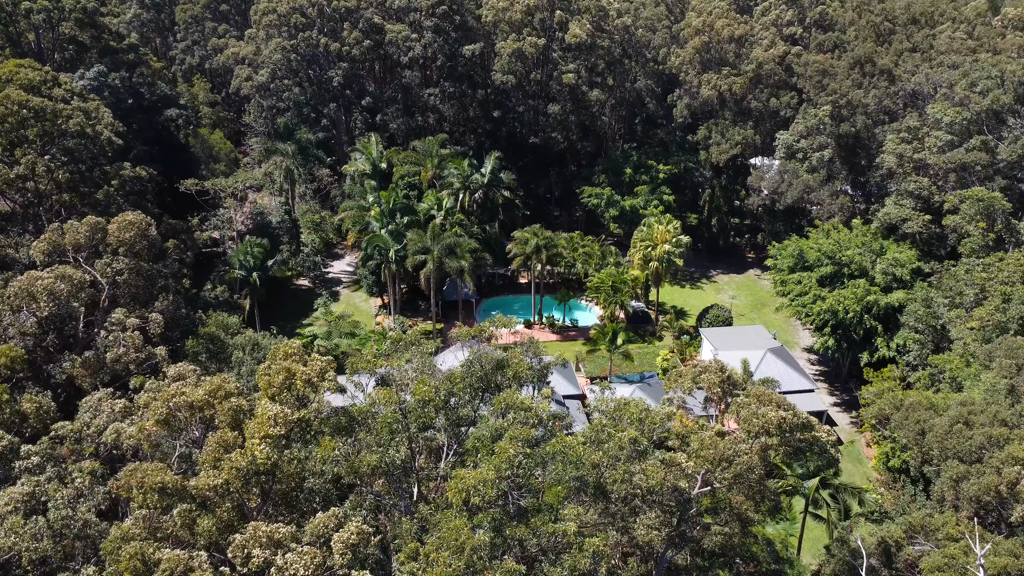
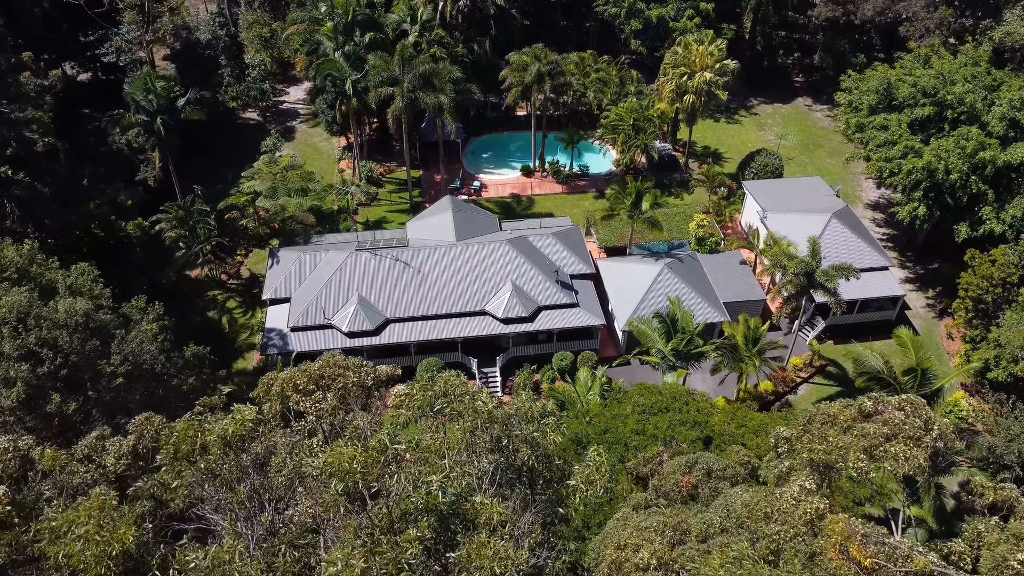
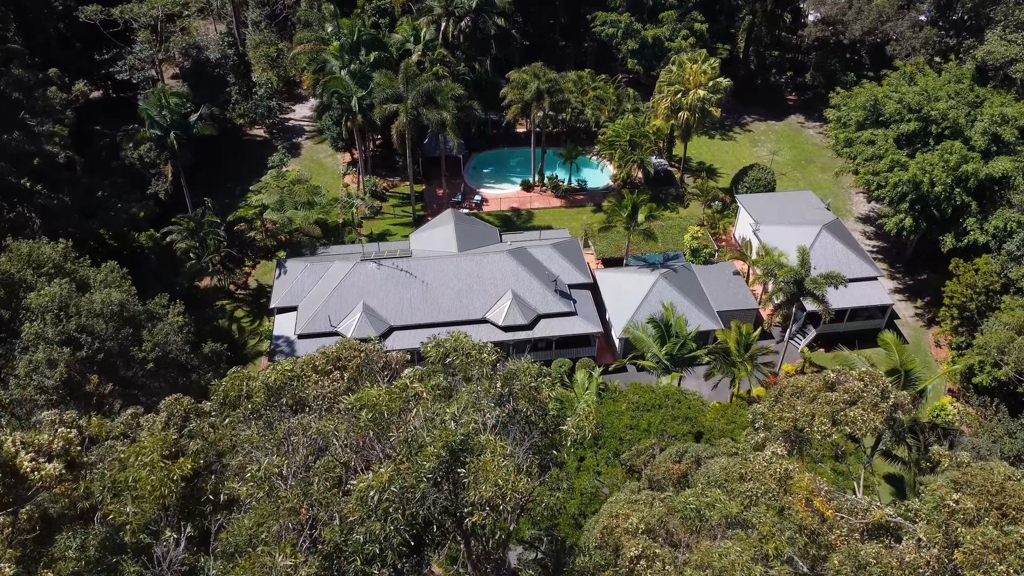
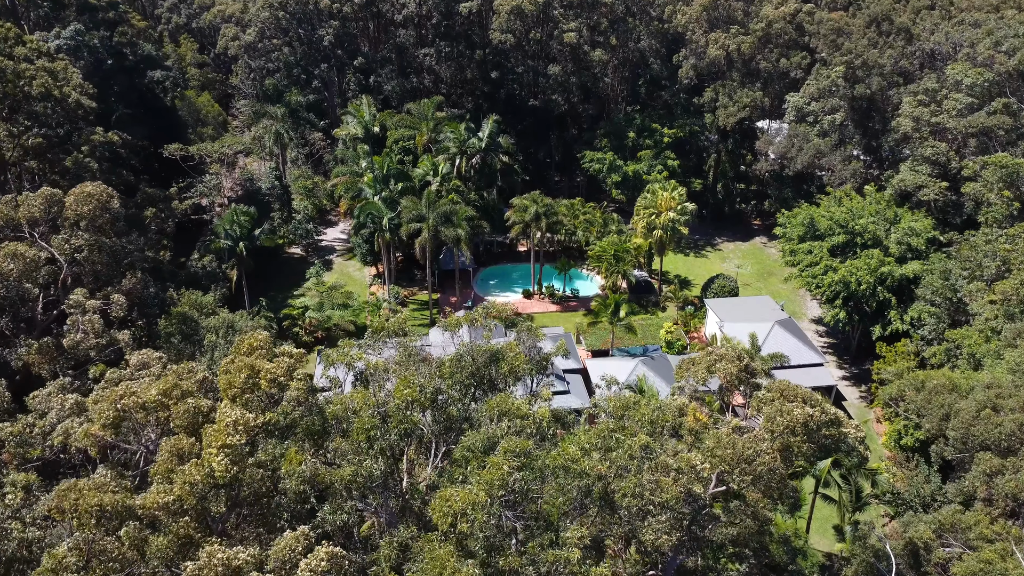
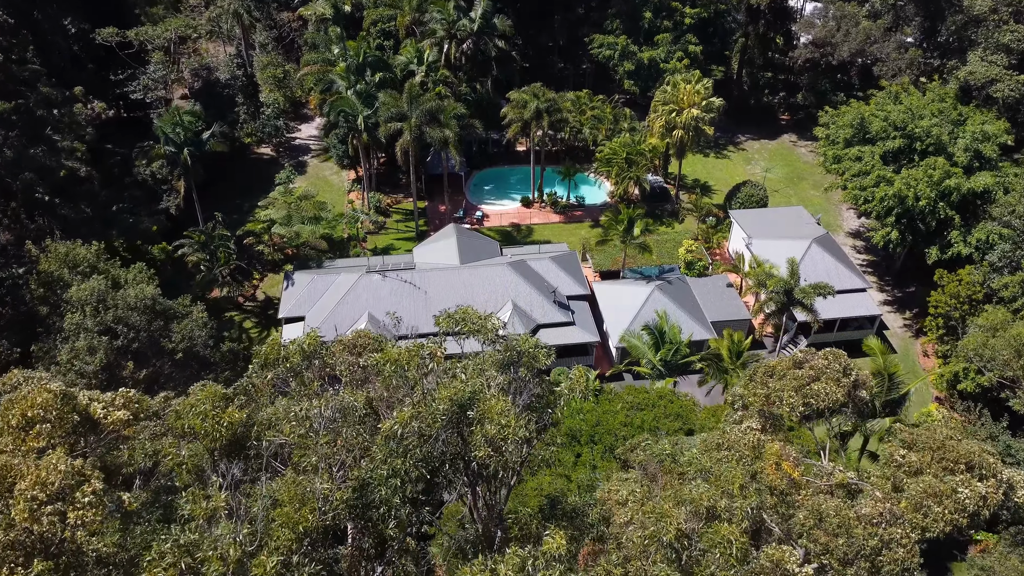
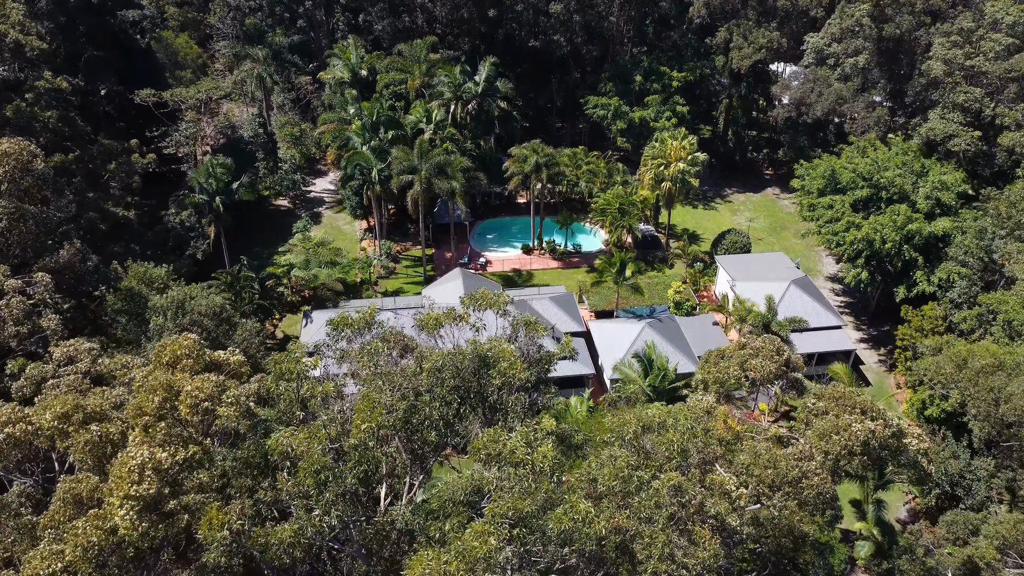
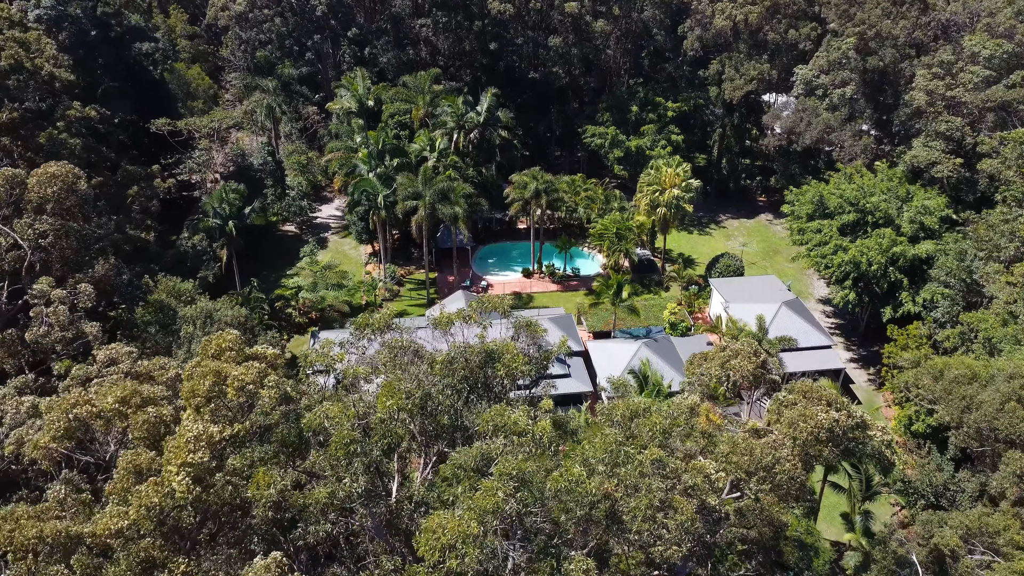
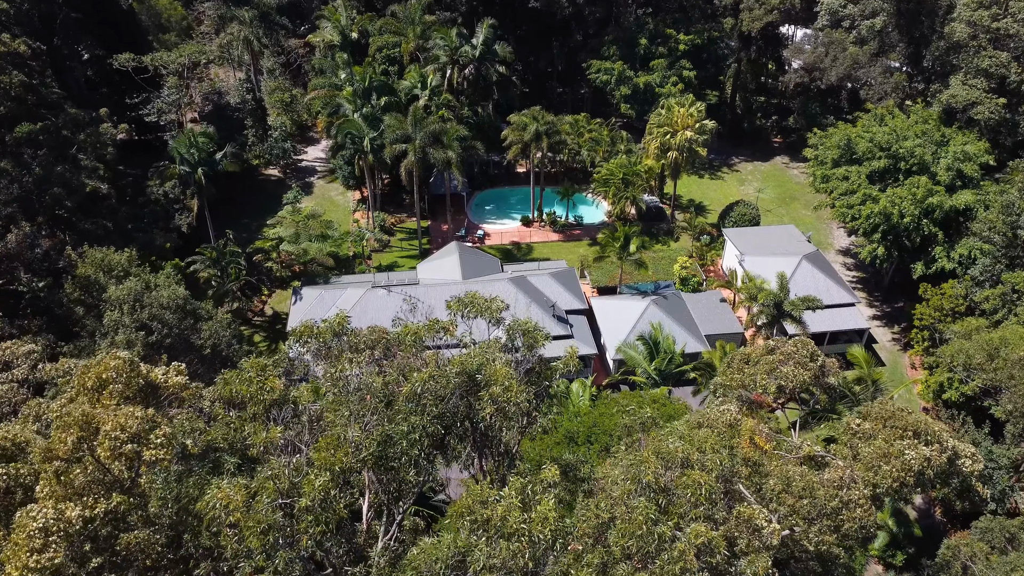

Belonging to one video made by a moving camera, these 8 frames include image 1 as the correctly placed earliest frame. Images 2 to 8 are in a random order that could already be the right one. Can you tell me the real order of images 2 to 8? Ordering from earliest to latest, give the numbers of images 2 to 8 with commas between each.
4, 7, 6, 8, 5, 3, 2
